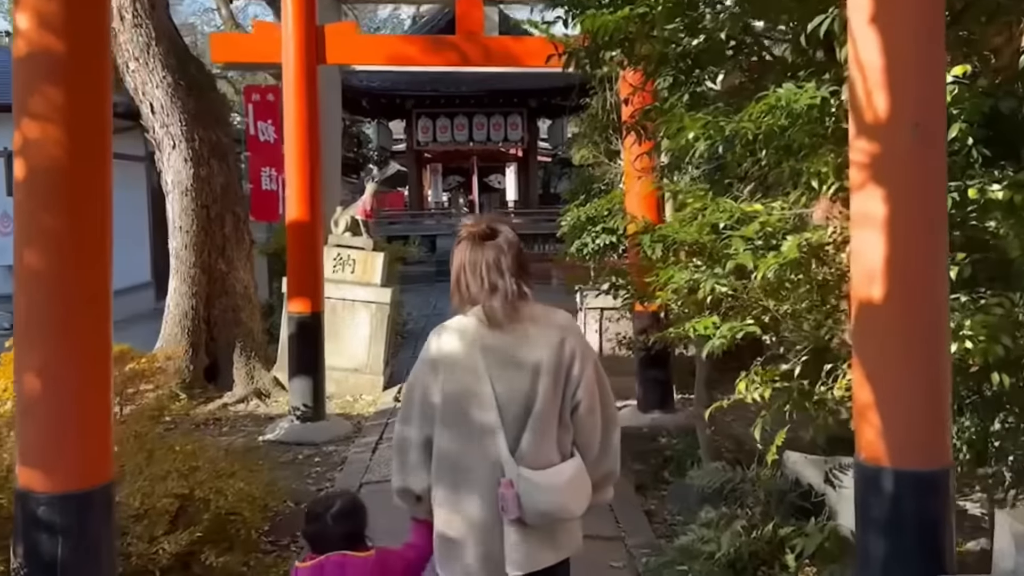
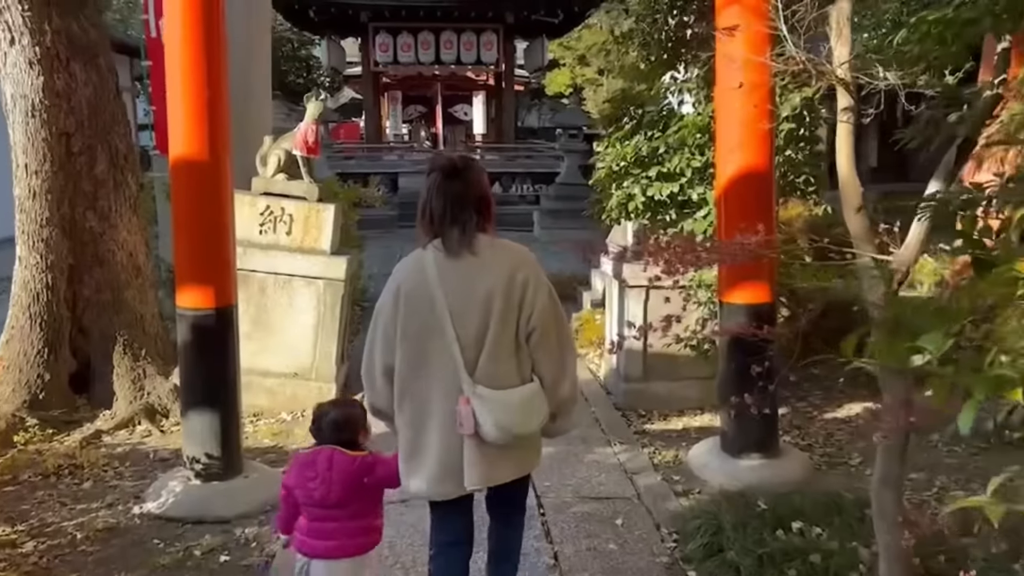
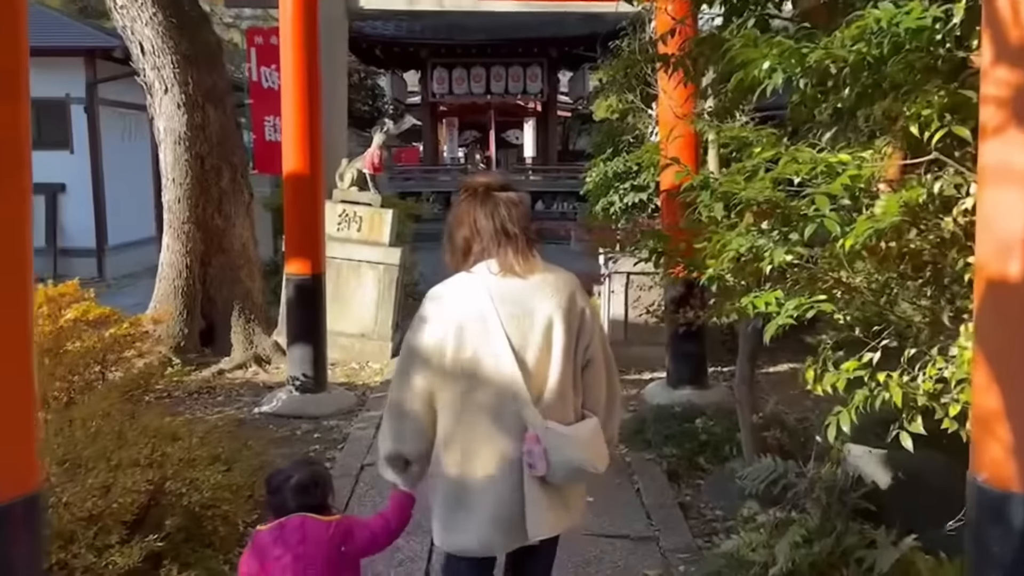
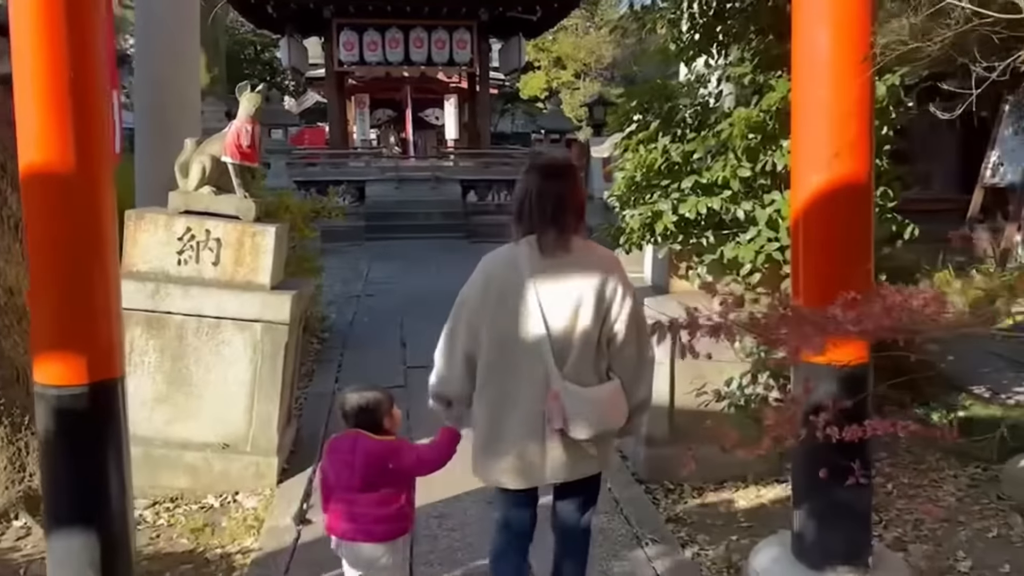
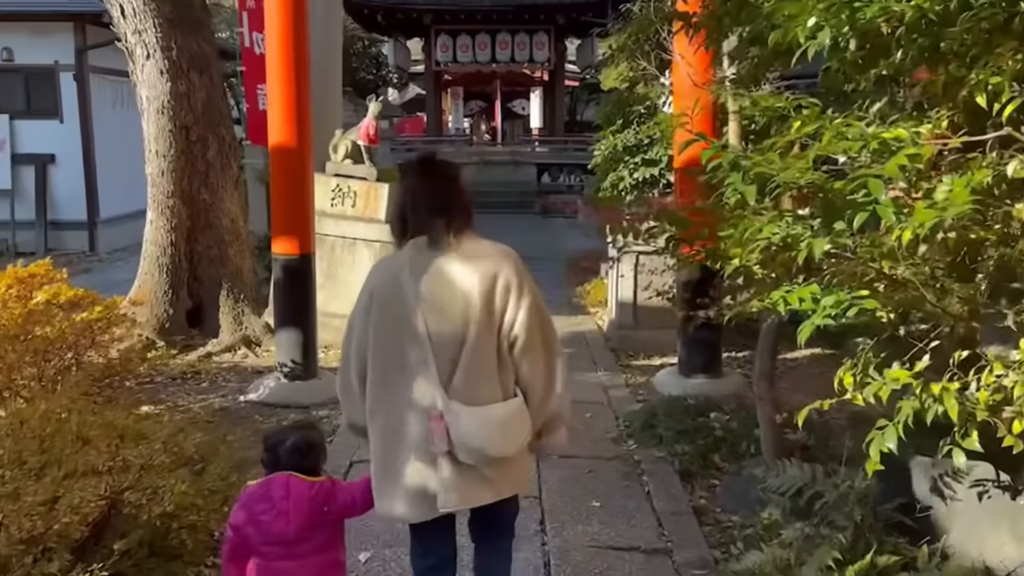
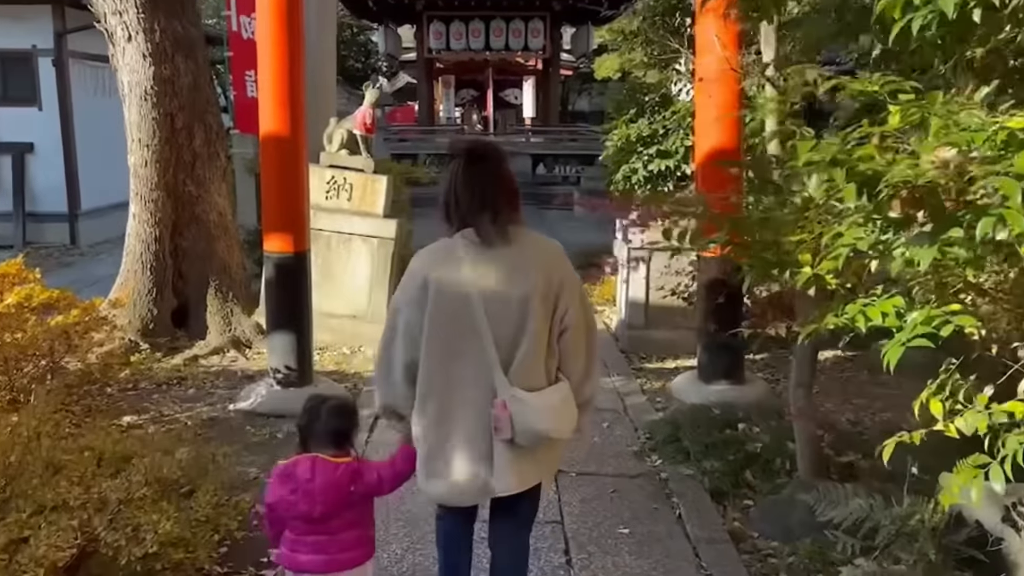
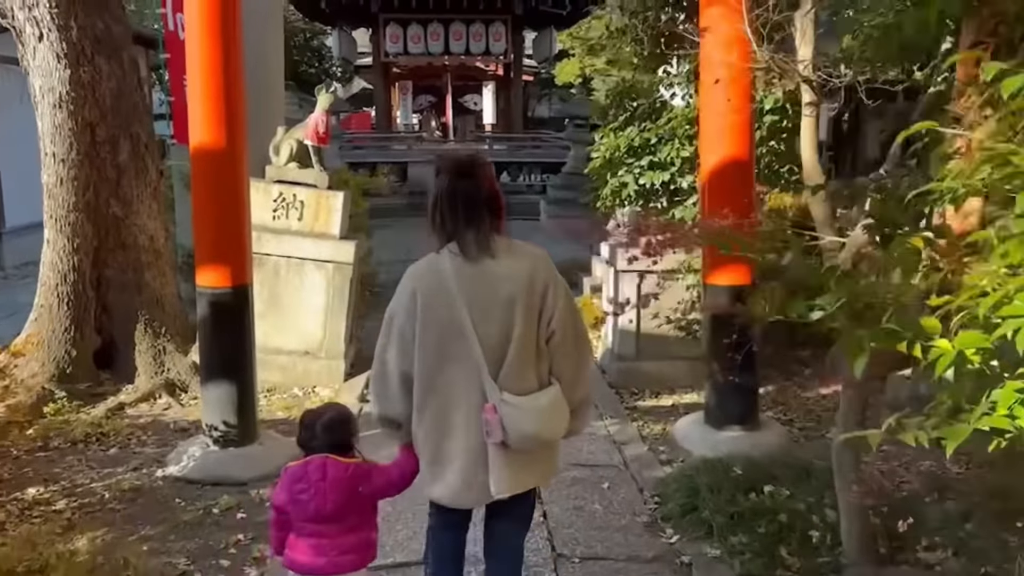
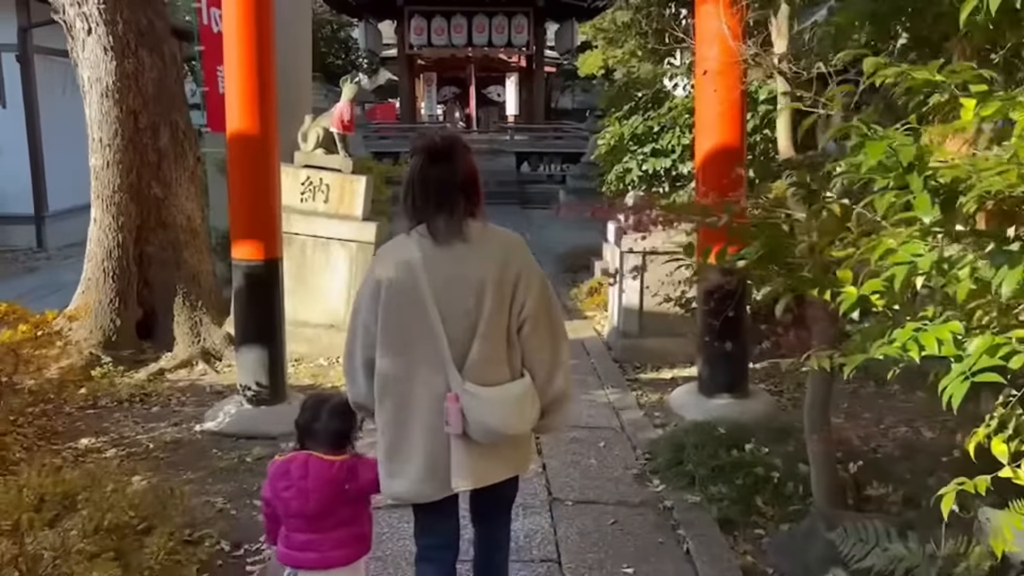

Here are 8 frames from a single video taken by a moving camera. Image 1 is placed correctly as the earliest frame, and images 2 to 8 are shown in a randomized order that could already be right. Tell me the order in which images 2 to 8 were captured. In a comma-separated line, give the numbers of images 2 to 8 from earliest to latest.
3, 5, 6, 8, 7, 2, 4
